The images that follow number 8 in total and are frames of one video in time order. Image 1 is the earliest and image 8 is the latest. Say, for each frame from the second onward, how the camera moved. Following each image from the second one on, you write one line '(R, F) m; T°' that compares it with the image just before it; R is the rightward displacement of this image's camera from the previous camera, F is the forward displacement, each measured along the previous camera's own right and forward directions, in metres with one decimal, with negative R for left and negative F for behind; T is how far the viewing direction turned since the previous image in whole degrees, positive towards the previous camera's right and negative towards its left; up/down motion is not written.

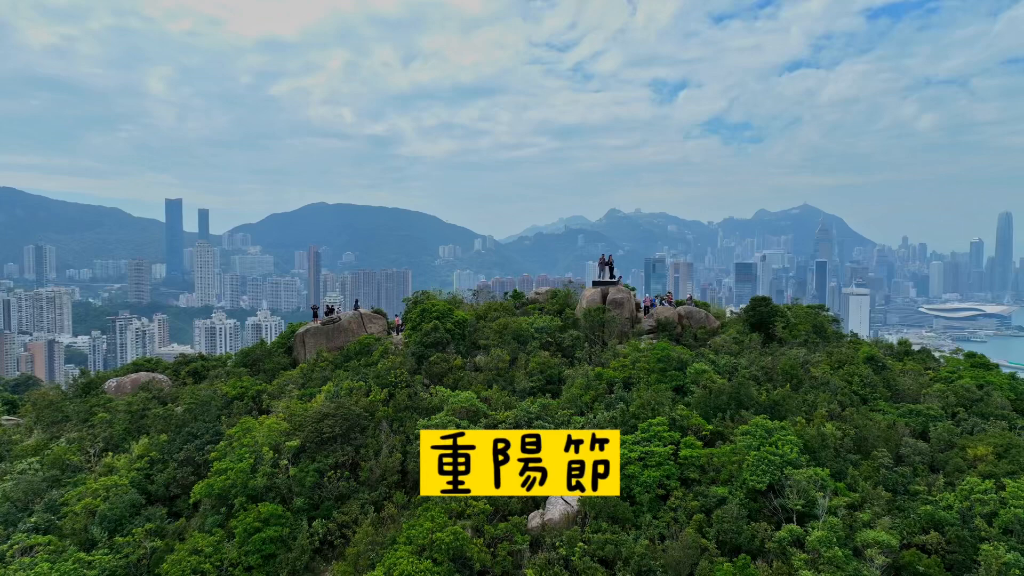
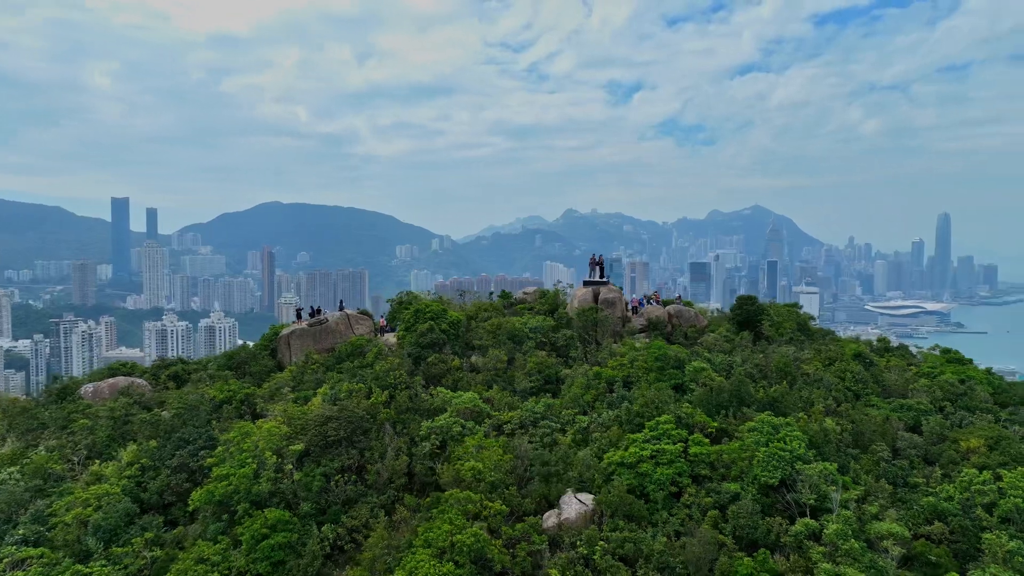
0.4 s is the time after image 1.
(-1.0, +0.1) m; +3°
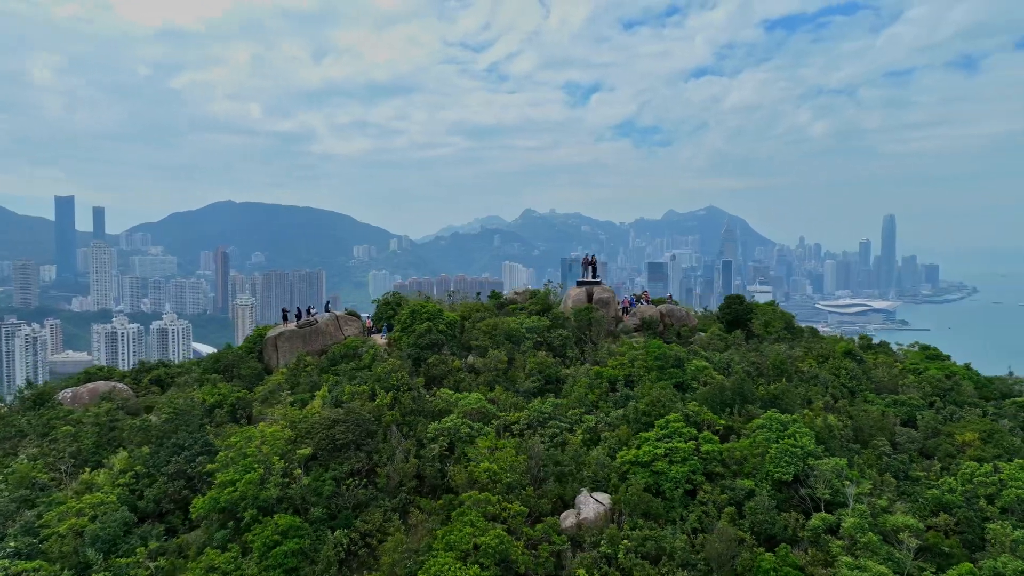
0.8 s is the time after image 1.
(-1.1, +0.1) m; +3°
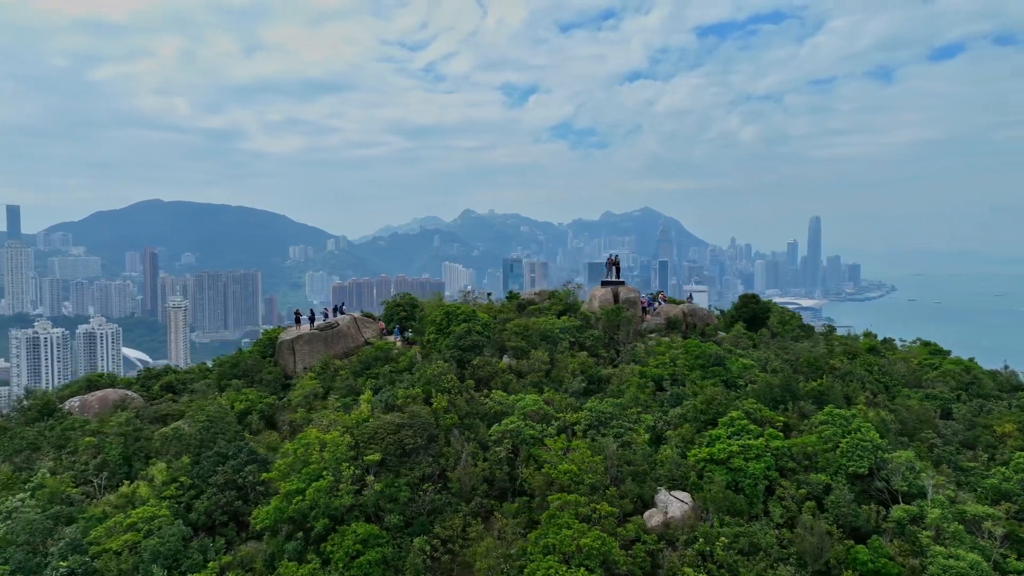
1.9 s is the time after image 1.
(-2.6, +0.2) m; +5°
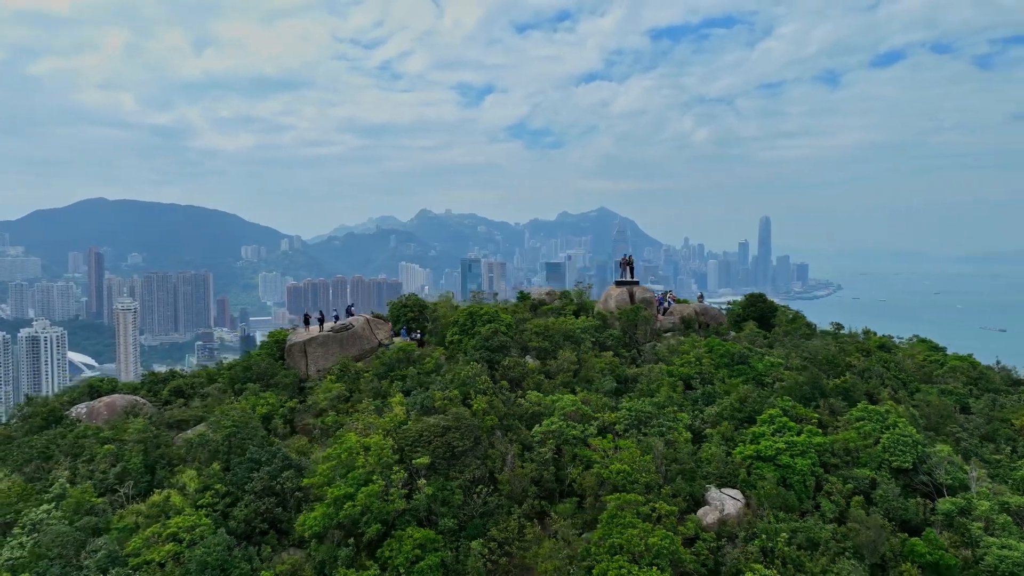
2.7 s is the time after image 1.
(-1.8, +0.1) m; +3°
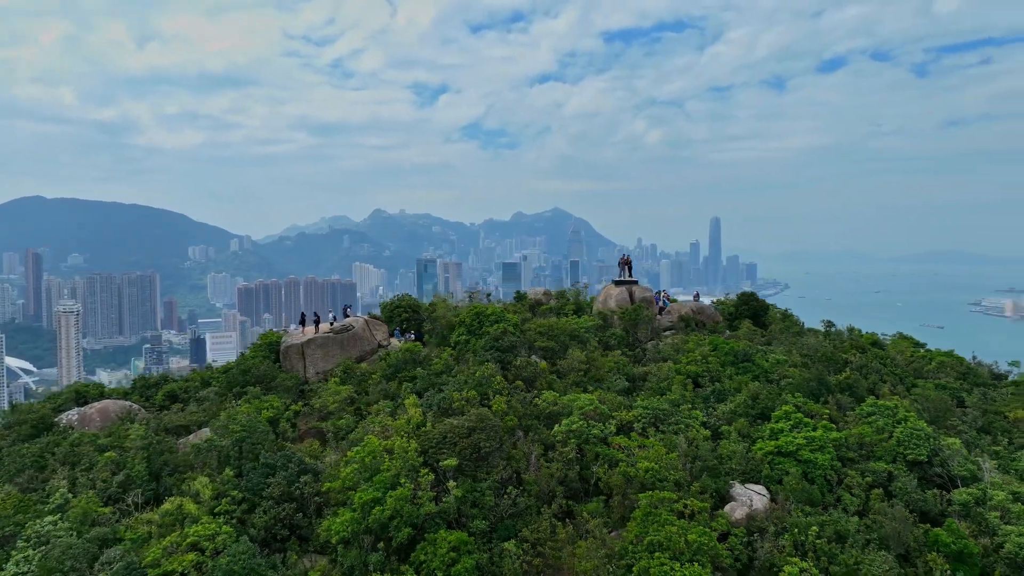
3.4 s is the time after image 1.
(-1.4, +0.1) m; +3°
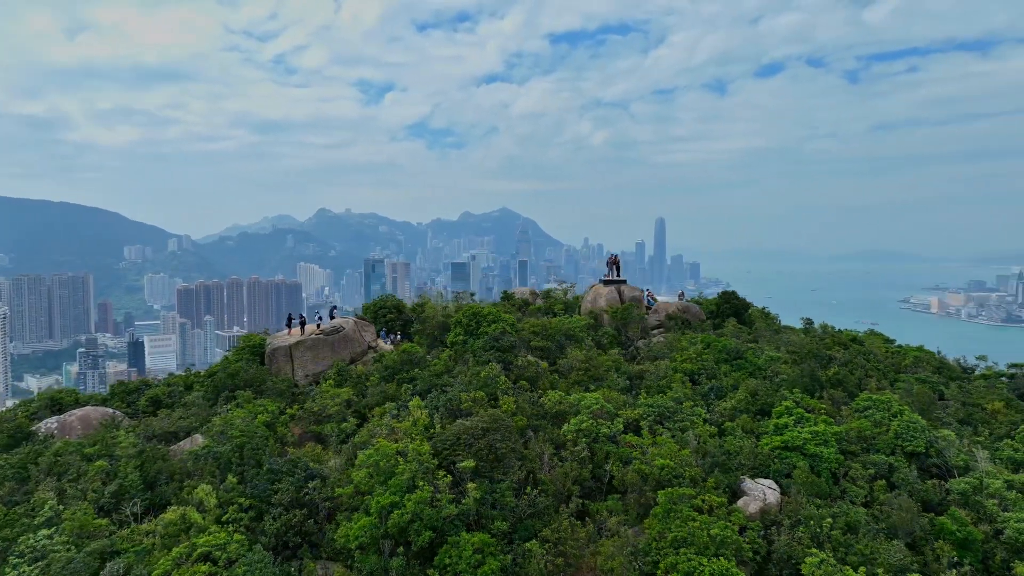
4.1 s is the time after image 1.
(-1.3, +0.1) m; +4°
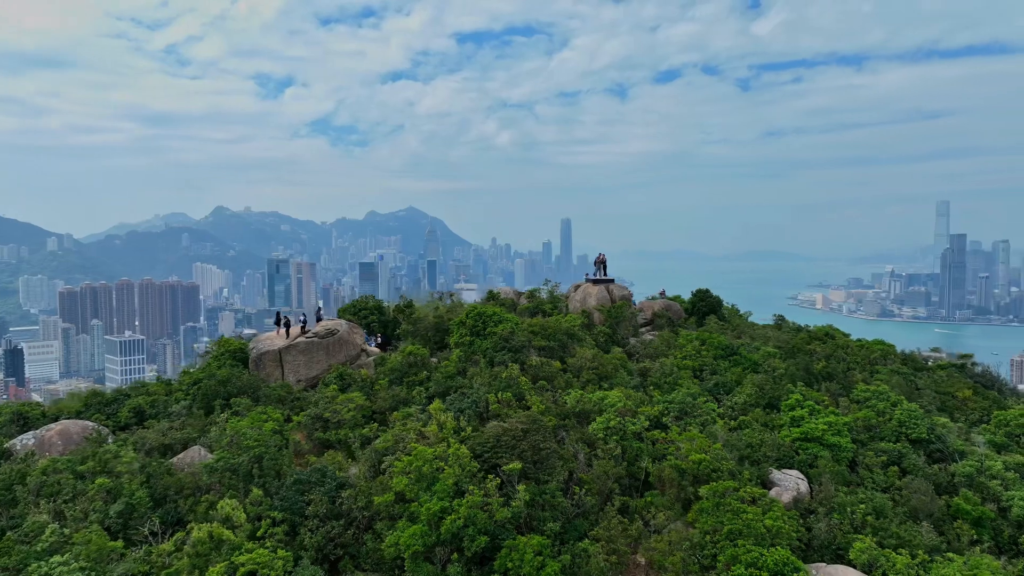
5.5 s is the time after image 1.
(-2.6, +0.3) m; +7°
